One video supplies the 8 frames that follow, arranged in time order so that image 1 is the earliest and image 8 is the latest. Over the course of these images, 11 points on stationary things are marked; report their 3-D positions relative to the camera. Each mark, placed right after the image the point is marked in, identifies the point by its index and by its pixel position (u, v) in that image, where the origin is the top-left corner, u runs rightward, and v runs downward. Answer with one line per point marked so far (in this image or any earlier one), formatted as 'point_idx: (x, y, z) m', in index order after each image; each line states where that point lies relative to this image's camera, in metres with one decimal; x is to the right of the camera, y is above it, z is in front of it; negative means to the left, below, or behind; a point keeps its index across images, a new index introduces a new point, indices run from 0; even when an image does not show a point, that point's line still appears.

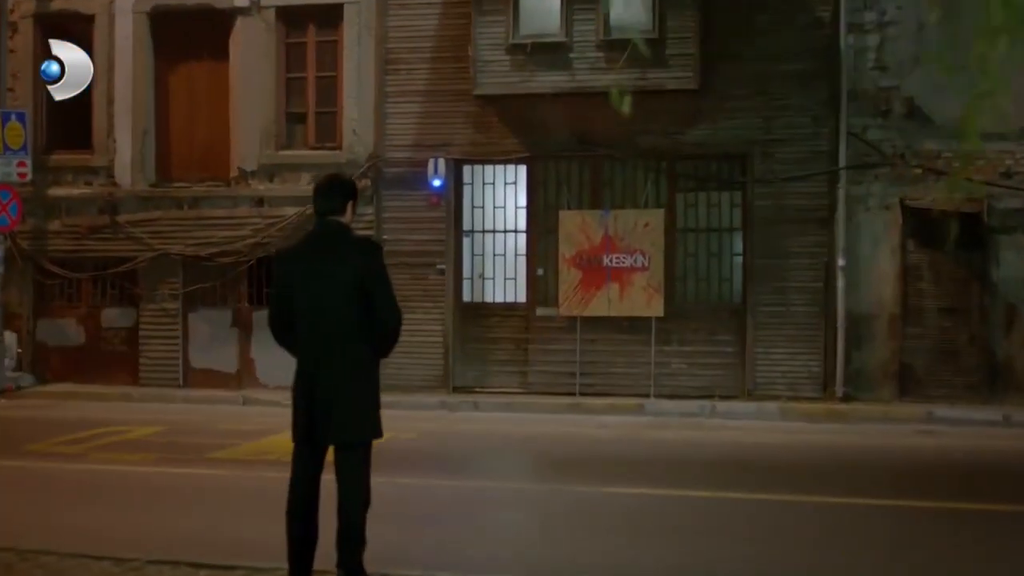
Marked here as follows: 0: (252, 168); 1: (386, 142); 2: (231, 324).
0: (-4.0, +1.8, +17.5) m
1: (-1.9, +2.1, +17.0) m
2: (-4.3, -0.6, +17.6) m
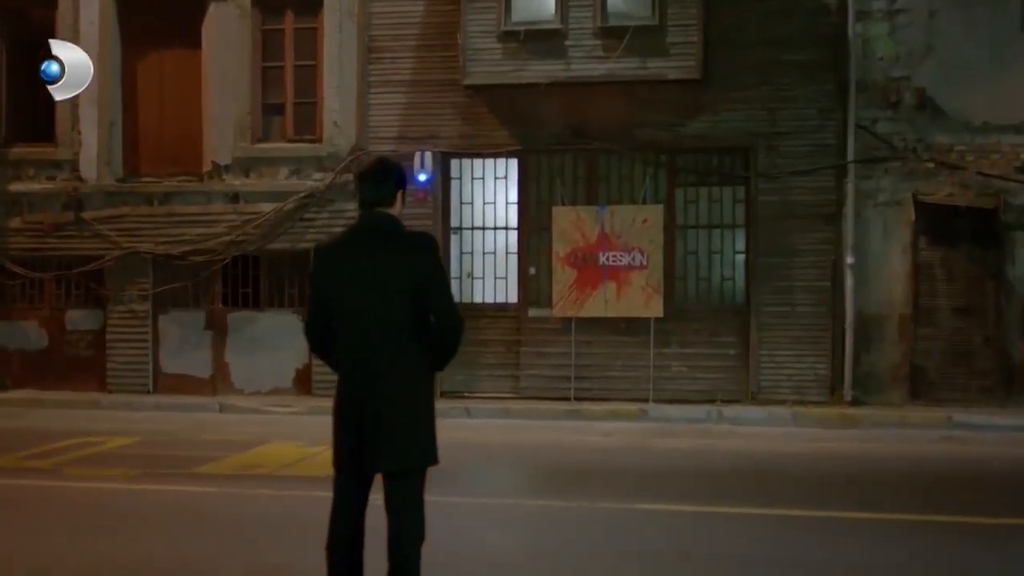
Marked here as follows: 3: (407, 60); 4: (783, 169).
0: (-4.1, +1.8, +16.5) m
1: (-2.0, +2.1, +16.1) m
2: (-4.4, -0.6, +16.7) m
3: (-1.5, +3.1, +16.0) m
4: (+3.5, +1.5, +14.8) m
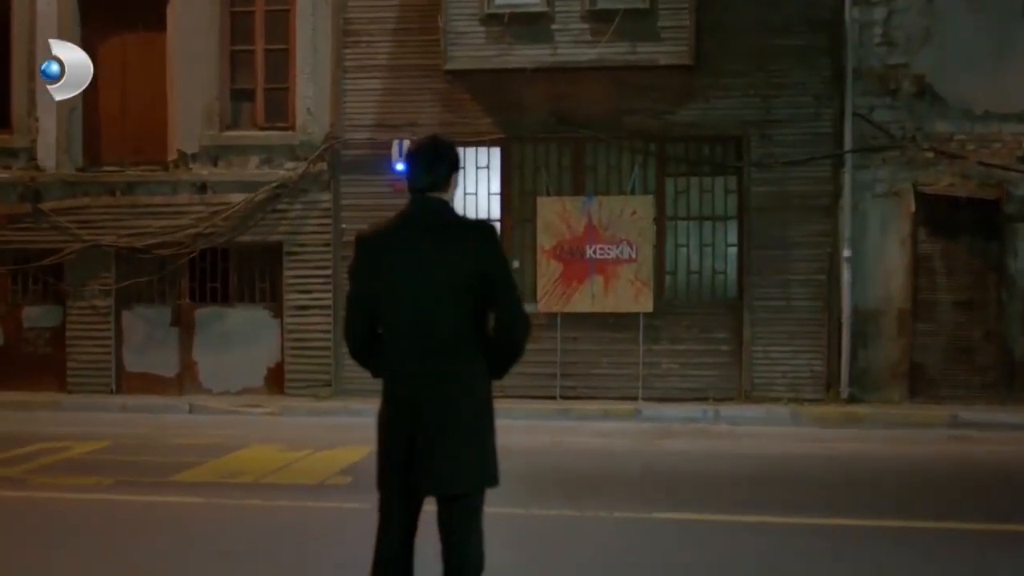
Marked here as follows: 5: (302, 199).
0: (-4.4, +1.9, +15.7) m
1: (-2.2, +2.2, +15.4) m
2: (-4.7, -0.5, +15.9) m
3: (-1.7, +3.2, +15.3) m
4: (+3.3, +1.6, +14.3) m
5: (-2.8, +1.2, +15.4) m
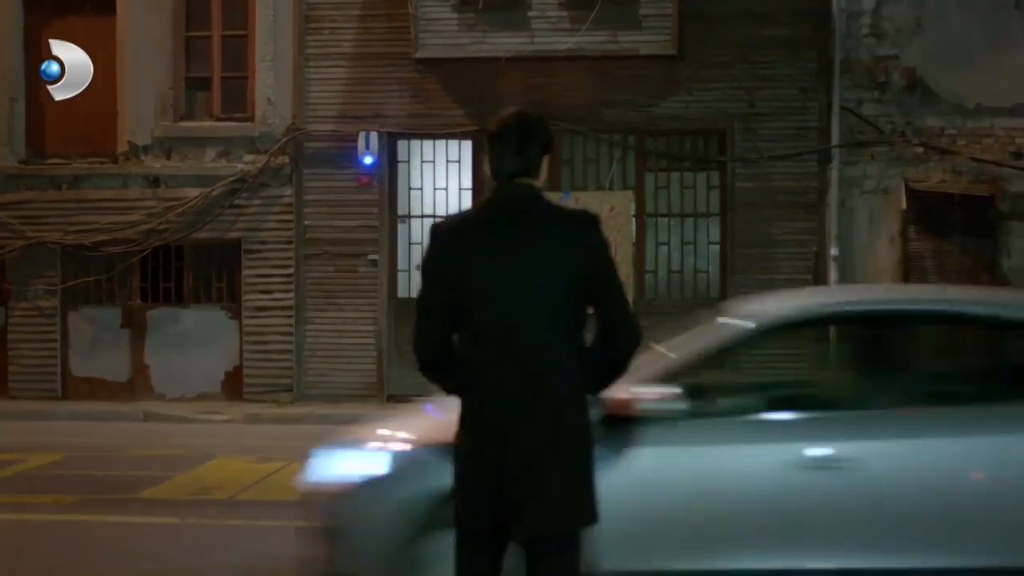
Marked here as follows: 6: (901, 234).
0: (-4.7, +1.9, +14.8) m
1: (-2.6, +2.2, +14.6) m
2: (-5.1, -0.5, +15.0) m
3: (-2.1, +3.2, +14.5) m
4: (+3.0, +1.6, +13.7) m
5: (-3.2, +1.2, +14.6) m
6: (+4.5, +0.6, +13.5) m
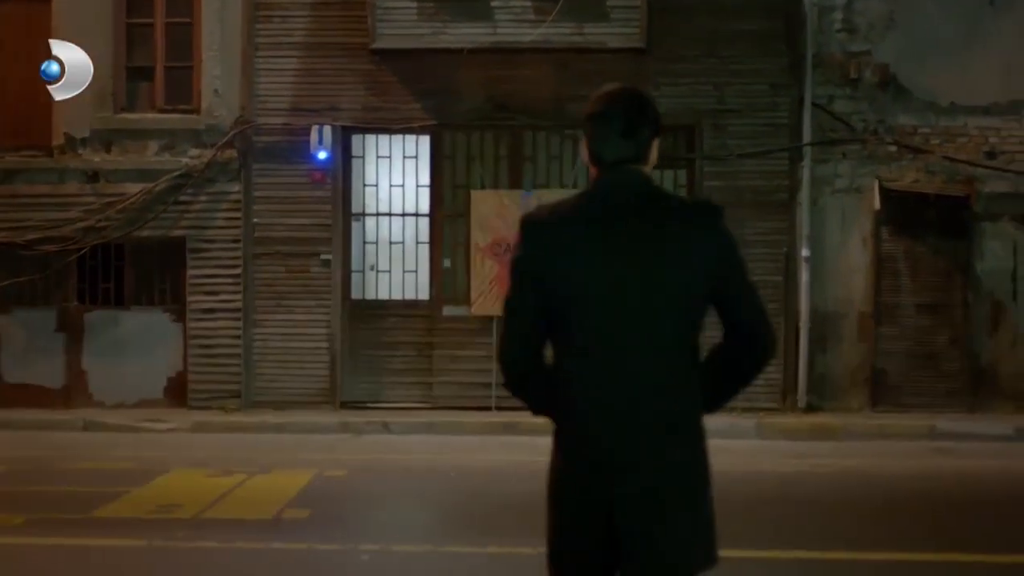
0: (-5.2, +1.9, +14.0) m
1: (-3.1, +2.2, +13.9) m
2: (-5.6, -0.5, +14.1) m
3: (-2.5, +3.2, +13.8) m
4: (+2.5, +1.6, +13.3) m
5: (-3.6, +1.2, +13.8) m
6: (+4.1, +0.6, +13.2) m
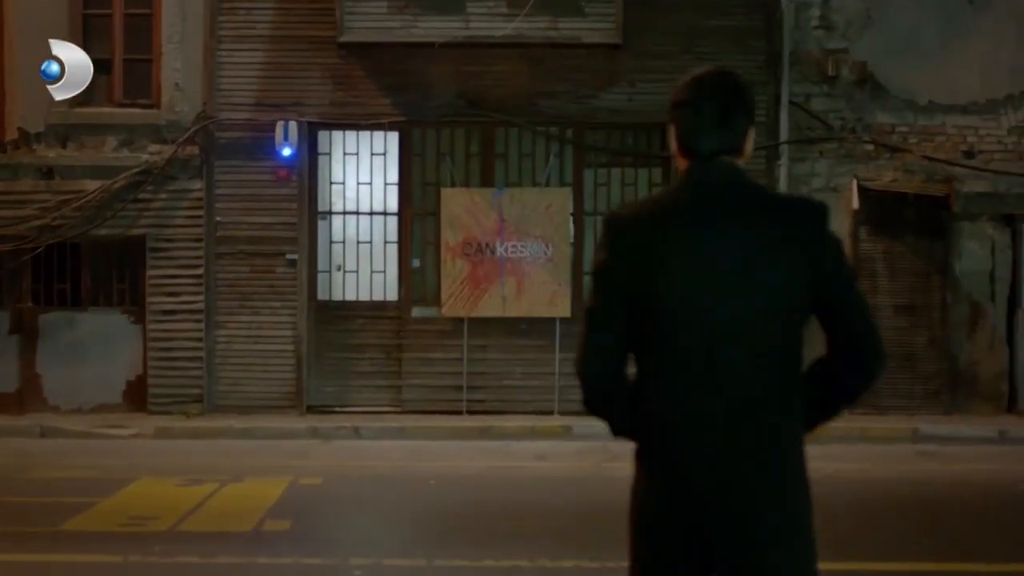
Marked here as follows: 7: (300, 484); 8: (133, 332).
0: (-5.5, +1.9, +13.5) m
1: (-3.4, +2.2, +13.4) m
2: (-5.9, -0.5, +13.6) m
3: (-2.9, +3.2, +13.4) m
4: (+2.2, +1.6, +13.1) m
5: (-4.0, +1.2, +13.4) m
6: (+3.8, +0.6, +13.0) m
7: (-1.7, -1.6, +9.6) m
8: (-4.4, -0.5, +13.5) m
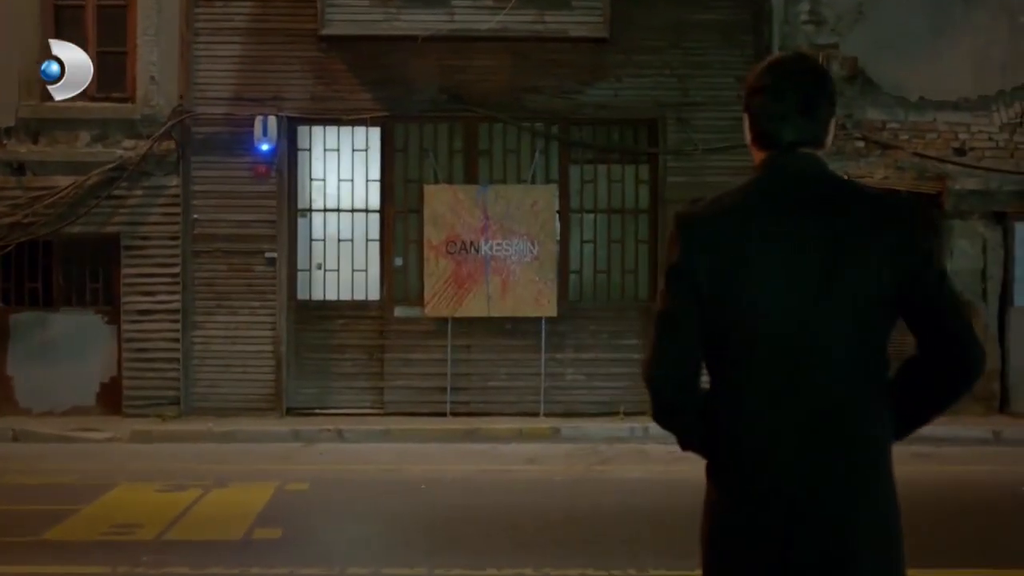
0: (-5.7, +1.9, +13.1) m
1: (-3.6, +2.2, +13.1) m
2: (-6.1, -0.5, +13.1) m
3: (-3.0, +3.2, +13.1) m
4: (+2.1, +1.6, +12.9) m
5: (-4.1, +1.2, +13.0) m
6: (+3.6, +0.6, +12.8) m
7: (-1.8, -1.6, +9.3) m
8: (-4.6, -0.5, +13.1) m
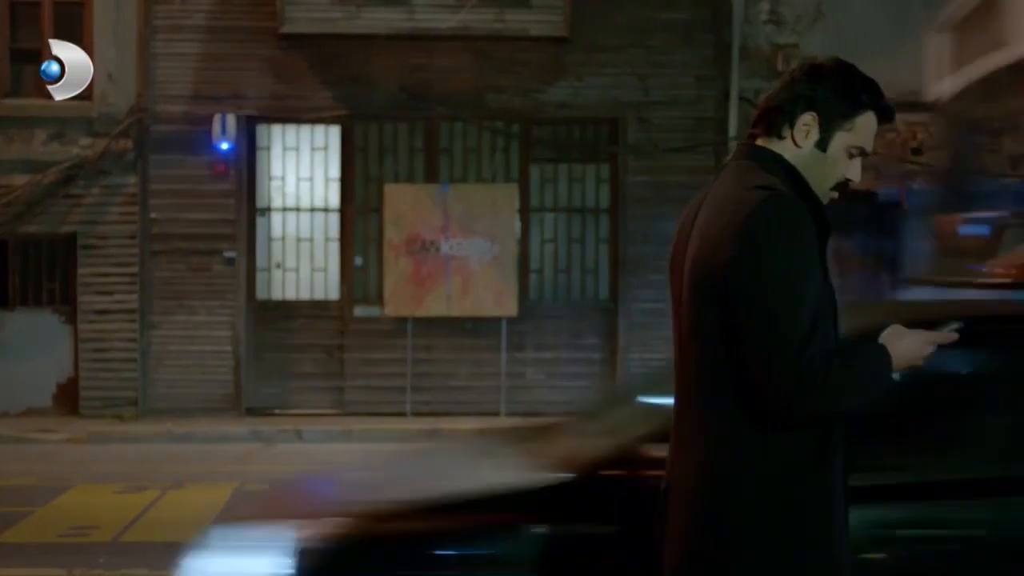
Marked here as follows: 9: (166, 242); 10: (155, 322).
0: (-6.1, +1.9, +12.9) m
1: (-4.0, +2.2, +13.0) m
2: (-6.5, -0.5, +13.0) m
3: (-3.5, +3.2, +13.0) m
4: (+1.6, +1.6, +12.9) m
5: (-4.6, +1.2, +12.9) m
6: (+3.2, +0.6, +12.9) m
7: (-2.2, -1.6, +9.2) m
8: (-5.0, -0.5, +13.0) m
9: (-3.9, +0.5, +12.9) m
10: (-4.0, -0.4, +13.0) m
